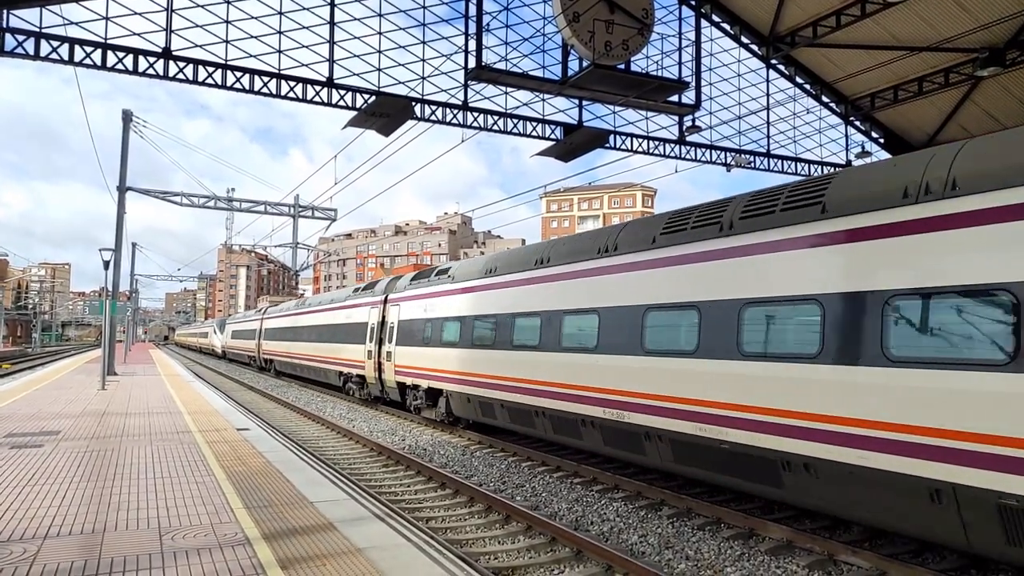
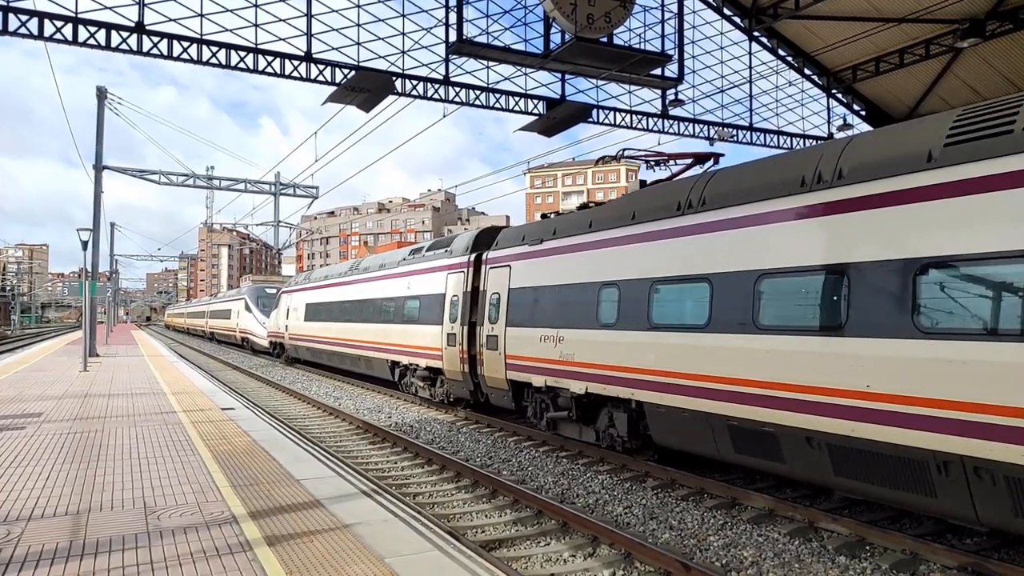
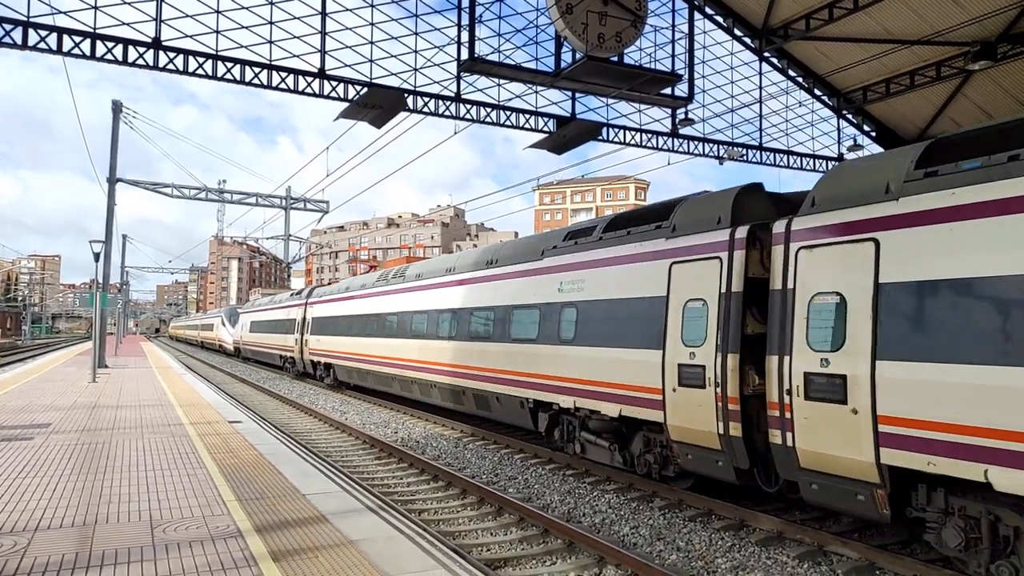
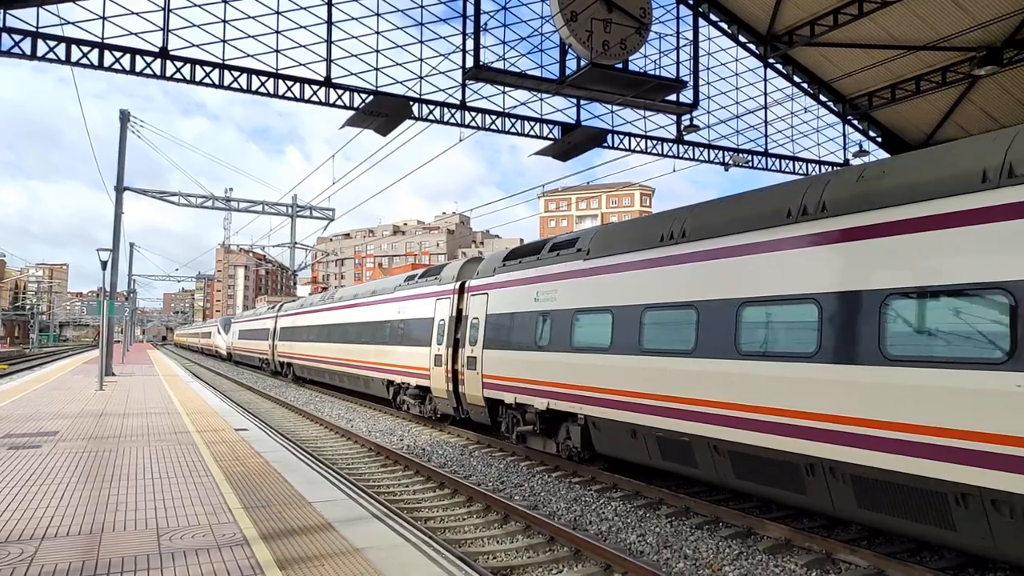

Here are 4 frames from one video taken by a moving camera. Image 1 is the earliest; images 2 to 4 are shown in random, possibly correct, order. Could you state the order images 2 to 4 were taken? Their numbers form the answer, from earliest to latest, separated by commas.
4, 3, 2
